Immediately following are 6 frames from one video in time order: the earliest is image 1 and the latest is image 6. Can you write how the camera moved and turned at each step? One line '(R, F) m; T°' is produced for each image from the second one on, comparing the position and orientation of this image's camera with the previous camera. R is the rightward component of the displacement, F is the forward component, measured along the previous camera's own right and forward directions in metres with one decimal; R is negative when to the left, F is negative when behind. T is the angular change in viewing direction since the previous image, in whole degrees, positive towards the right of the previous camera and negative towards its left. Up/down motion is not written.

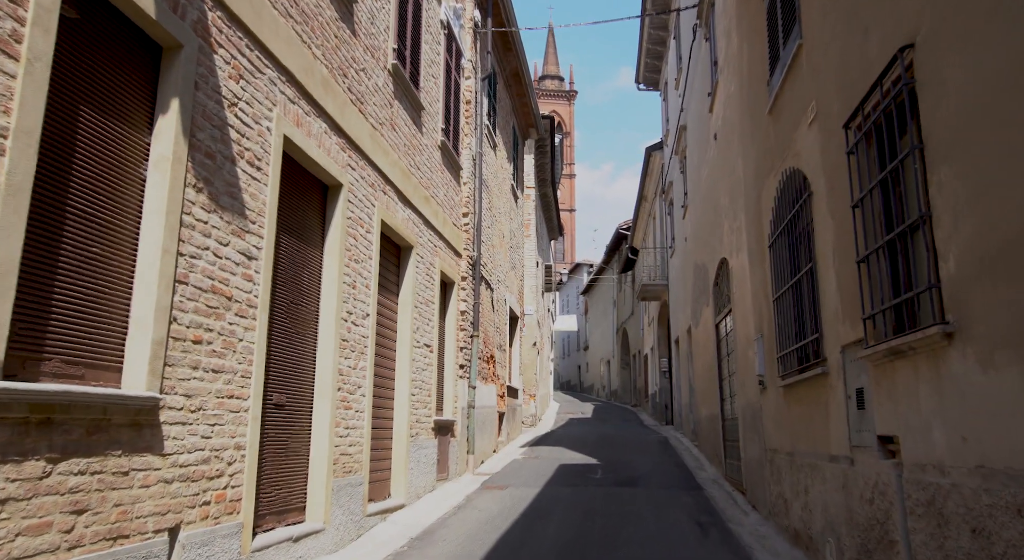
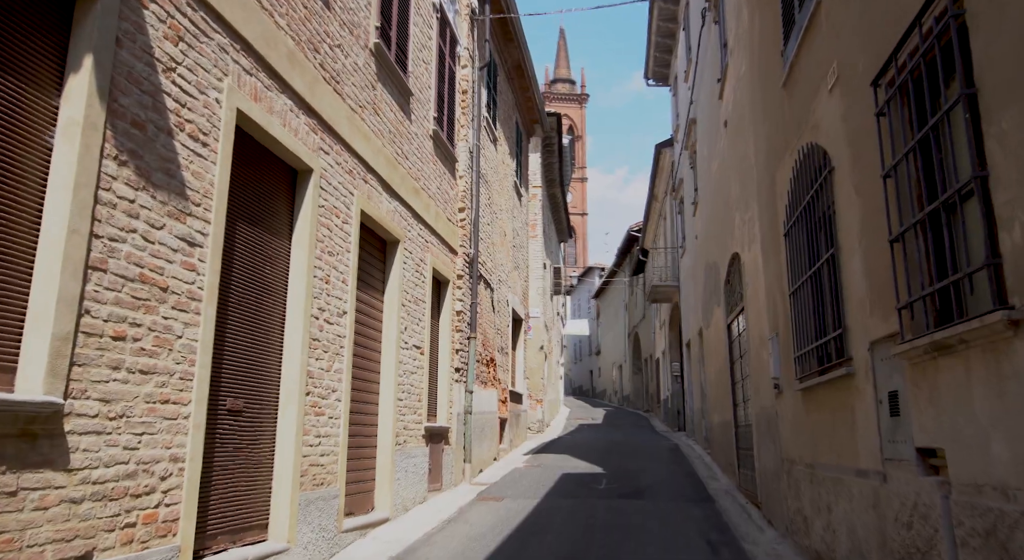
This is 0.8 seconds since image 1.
(+0.2, +0.6) m; -1°
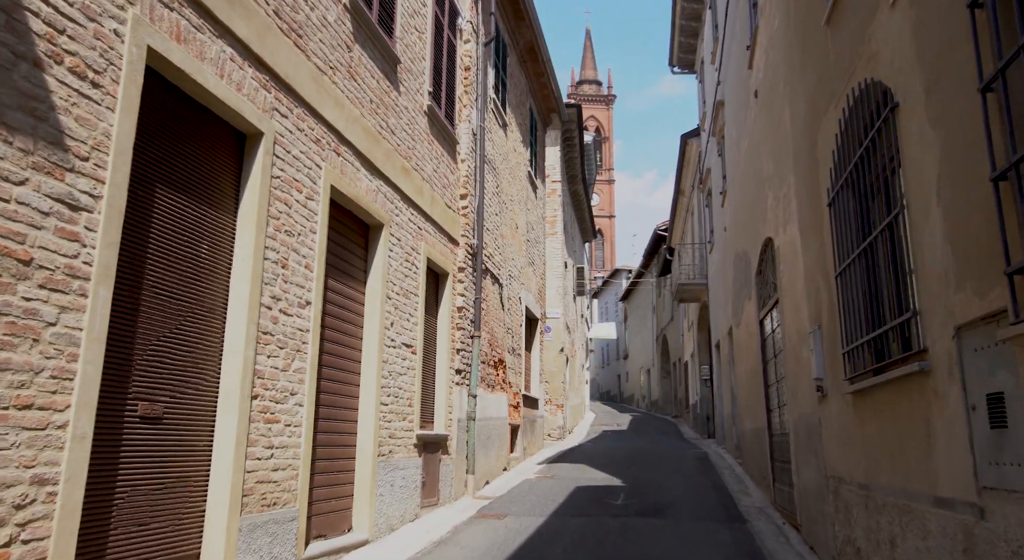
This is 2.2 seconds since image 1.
(+0.3, +1.0) m; -2°
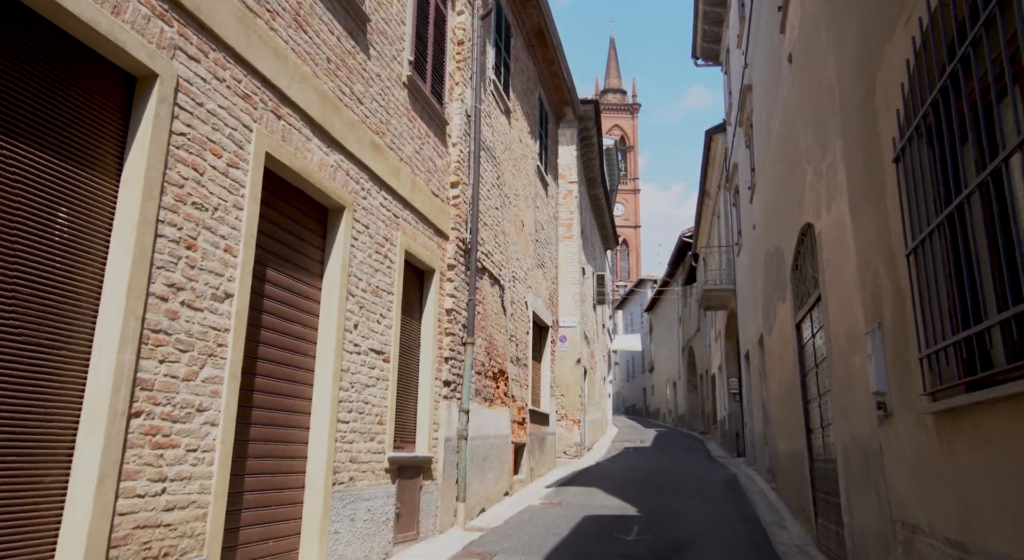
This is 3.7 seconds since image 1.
(+0.3, +1.3) m; -2°
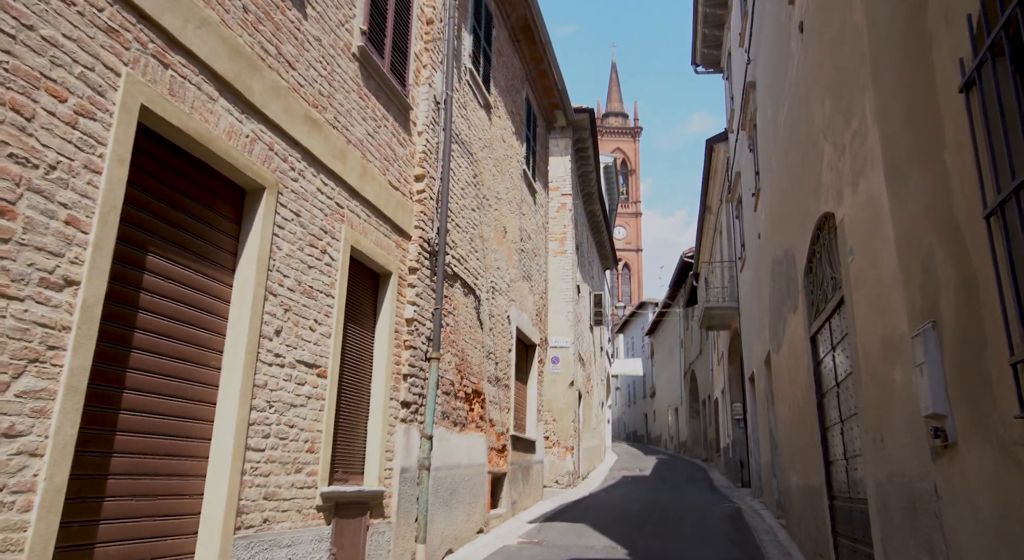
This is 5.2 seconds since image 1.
(+0.3, +1.2) m; 0°
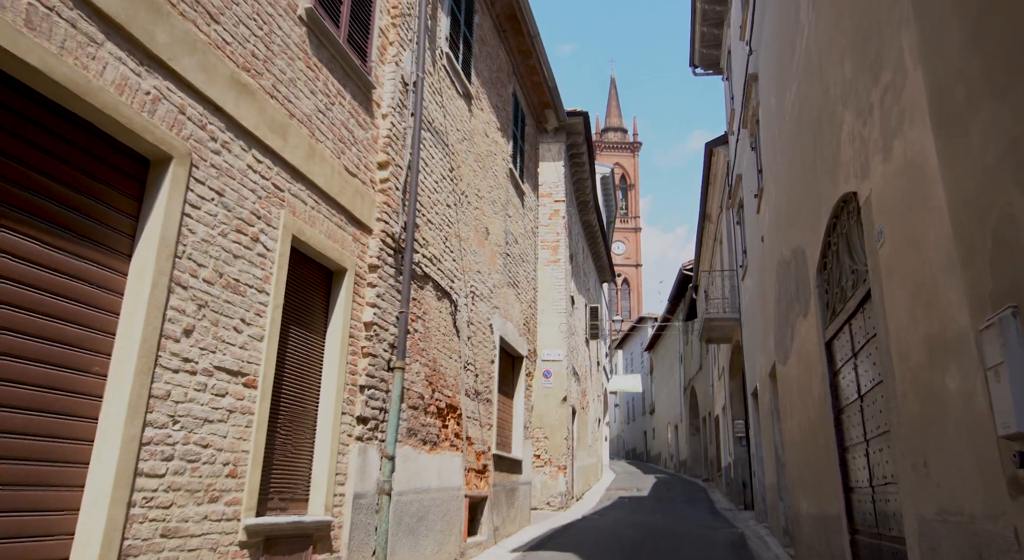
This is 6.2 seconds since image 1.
(+0.2, +0.9) m; 0°
